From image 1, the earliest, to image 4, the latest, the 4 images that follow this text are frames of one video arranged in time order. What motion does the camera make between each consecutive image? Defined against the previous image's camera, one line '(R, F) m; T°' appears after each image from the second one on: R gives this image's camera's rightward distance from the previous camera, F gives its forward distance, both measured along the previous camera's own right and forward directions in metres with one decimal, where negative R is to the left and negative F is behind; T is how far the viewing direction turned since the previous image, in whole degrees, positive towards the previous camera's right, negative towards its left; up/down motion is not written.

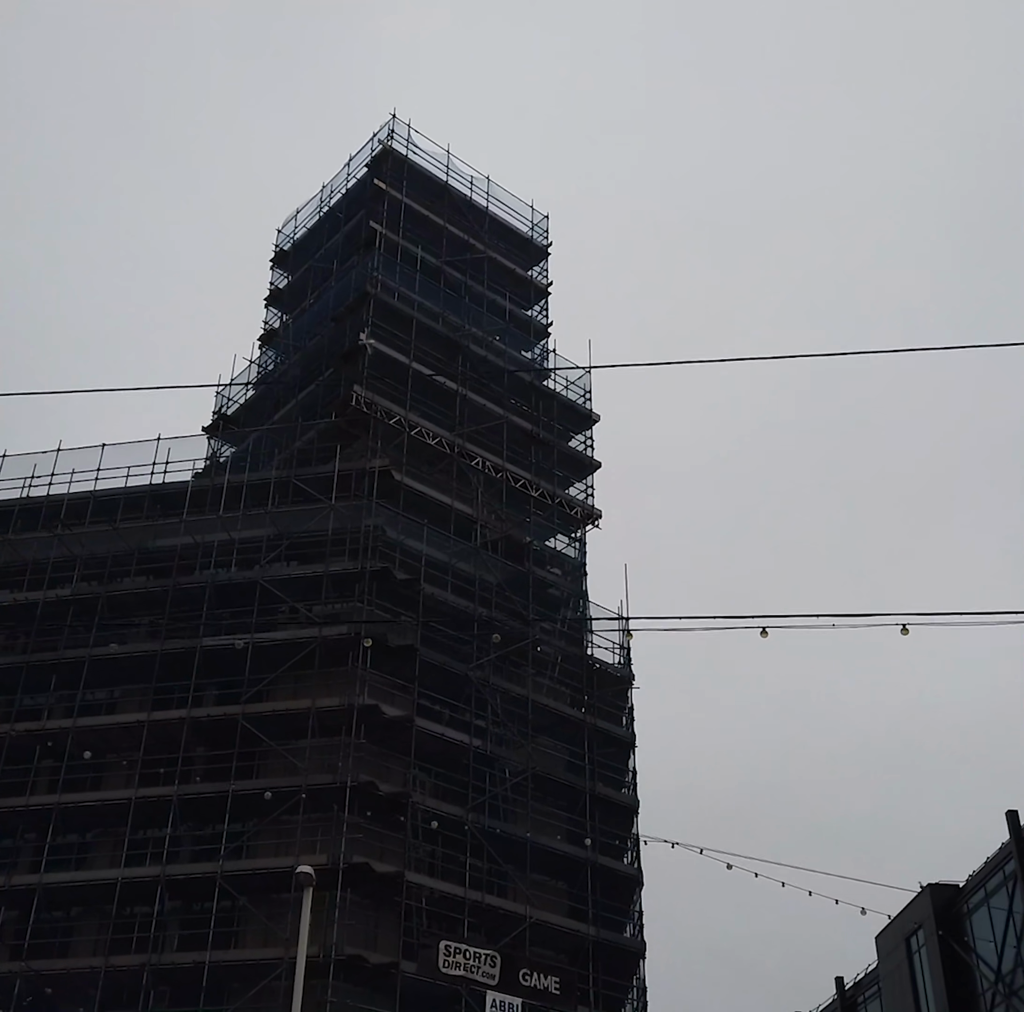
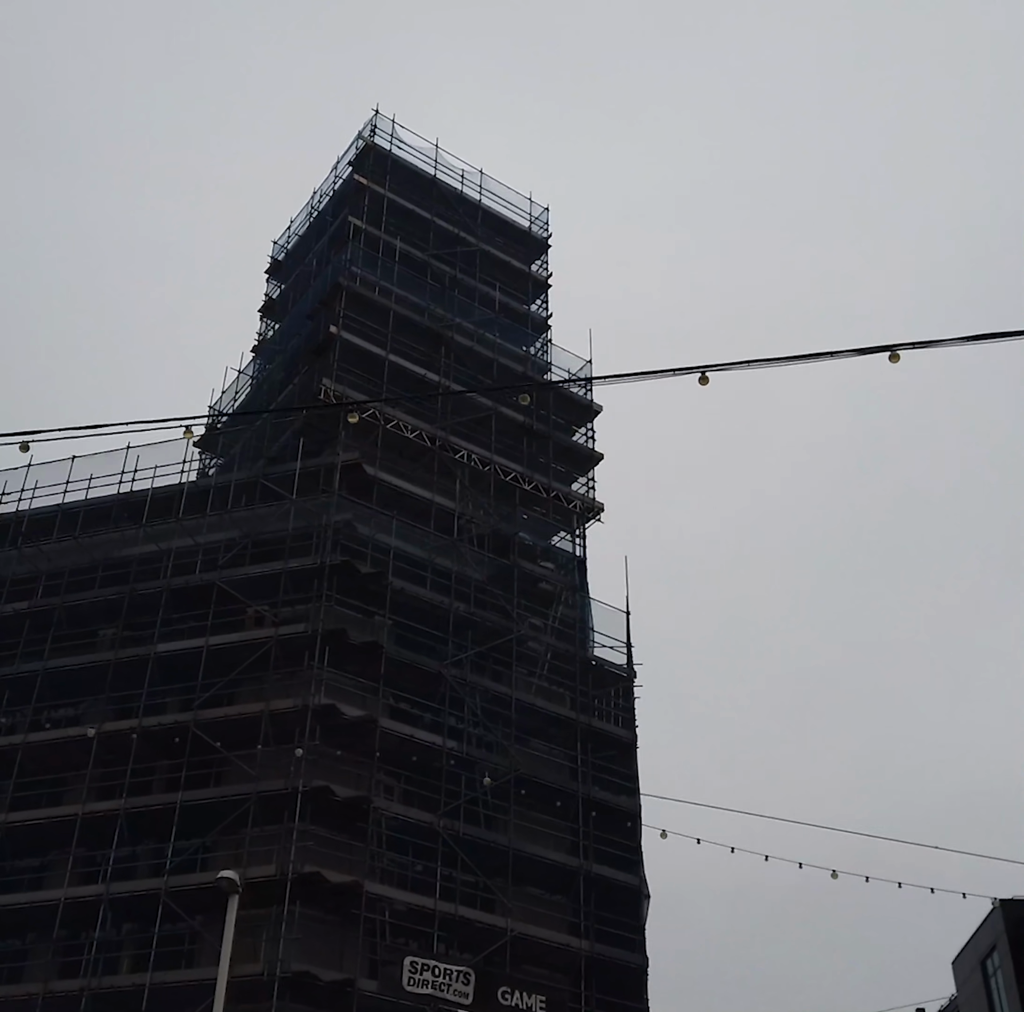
(+3.6, +2.9) m; -4°
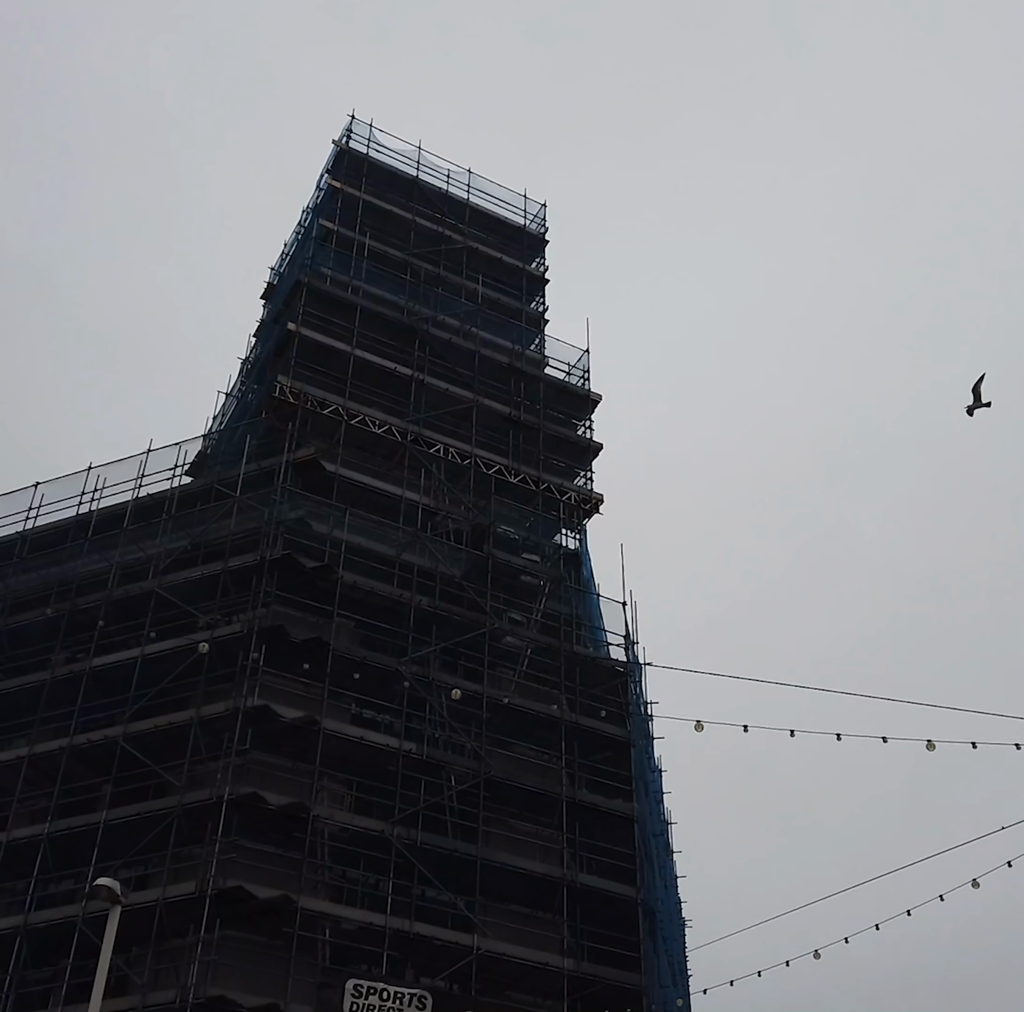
(+4.6, +3.7) m; -5°
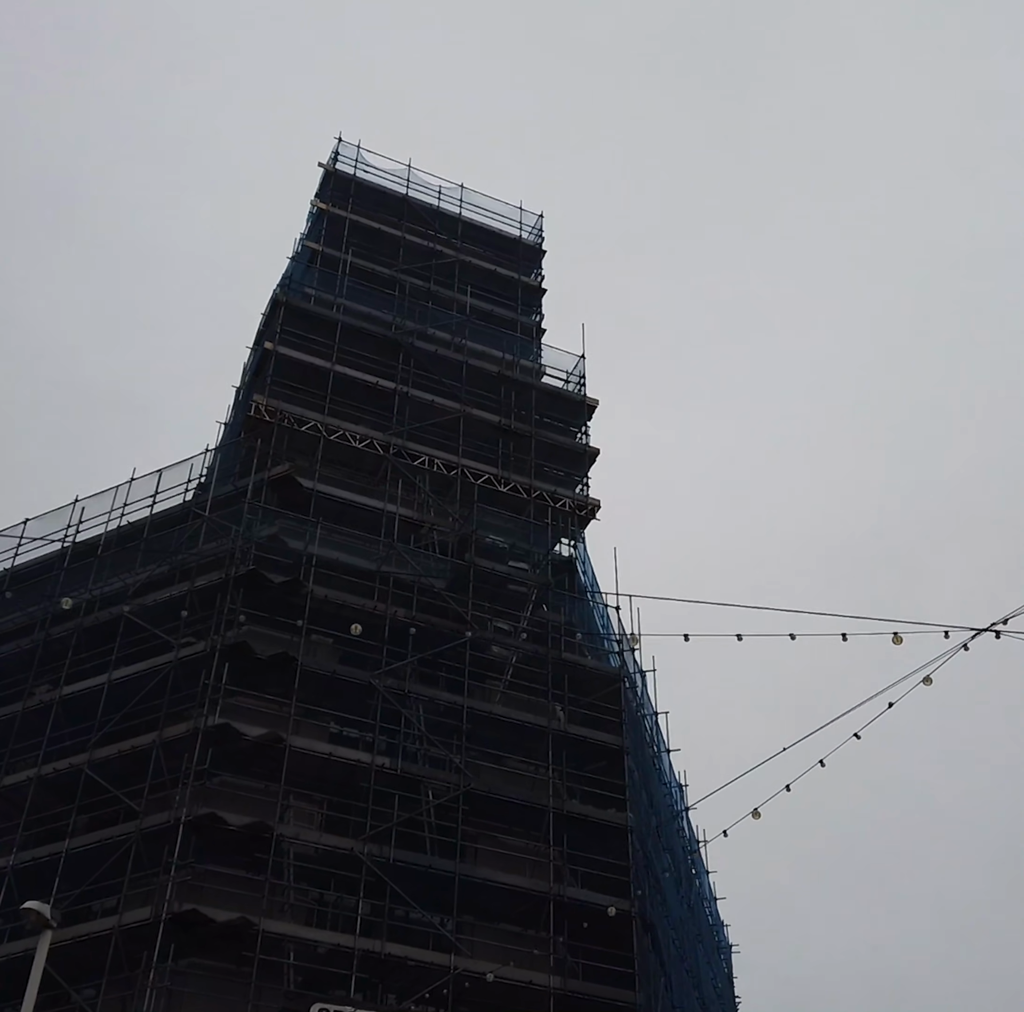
(+2.9, +1.3) m; -3°
